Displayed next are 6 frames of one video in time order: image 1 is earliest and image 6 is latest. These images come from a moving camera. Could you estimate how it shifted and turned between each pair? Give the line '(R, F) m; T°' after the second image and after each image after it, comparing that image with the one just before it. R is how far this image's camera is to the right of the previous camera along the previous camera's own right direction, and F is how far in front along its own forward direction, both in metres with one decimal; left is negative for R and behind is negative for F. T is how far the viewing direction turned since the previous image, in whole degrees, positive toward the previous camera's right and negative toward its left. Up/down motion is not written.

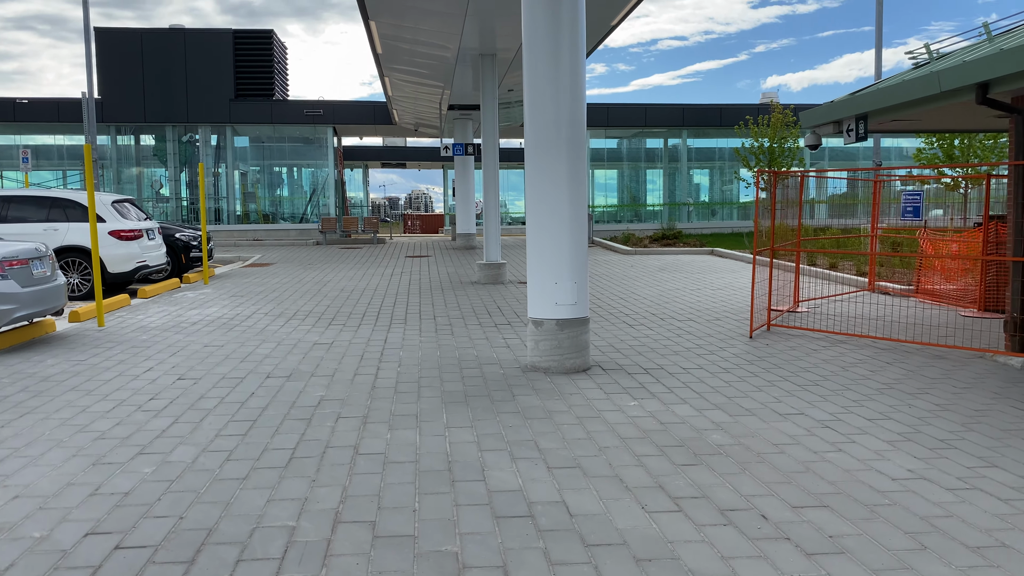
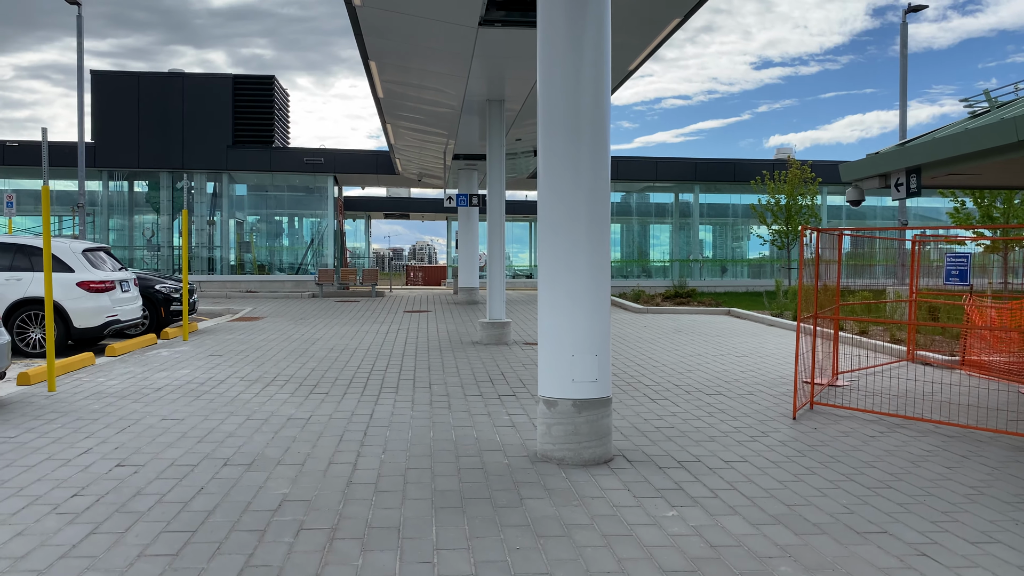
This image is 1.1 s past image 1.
(0.0, +1.1) m; 0°
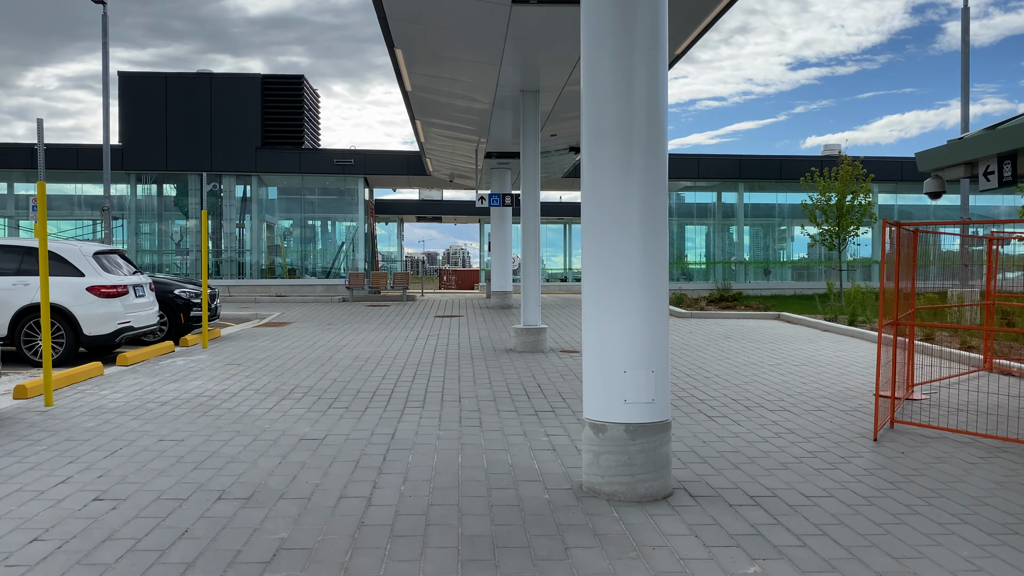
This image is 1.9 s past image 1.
(0.0, +0.9) m; -2°
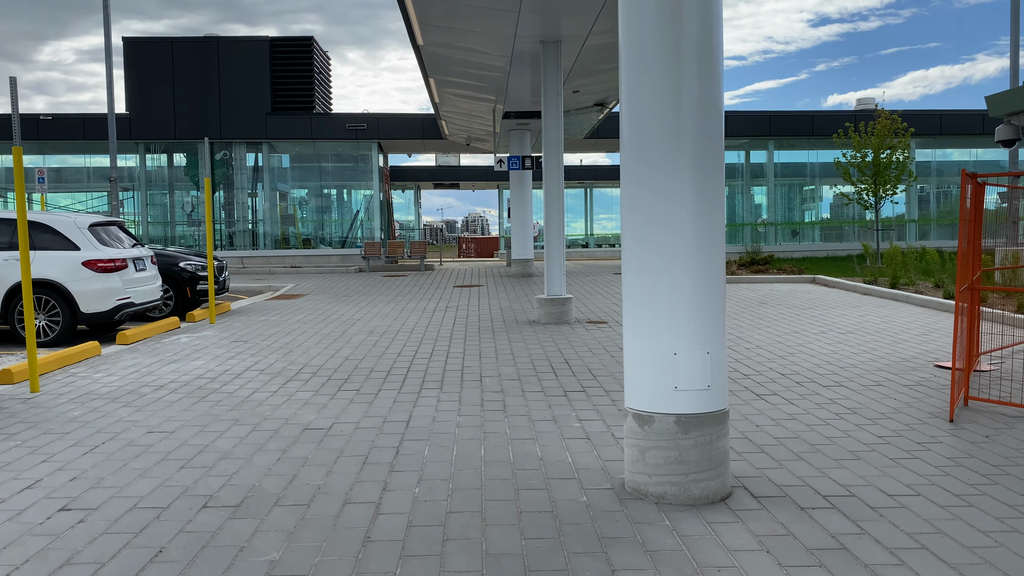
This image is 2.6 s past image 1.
(0.0, +0.8) m; -1°
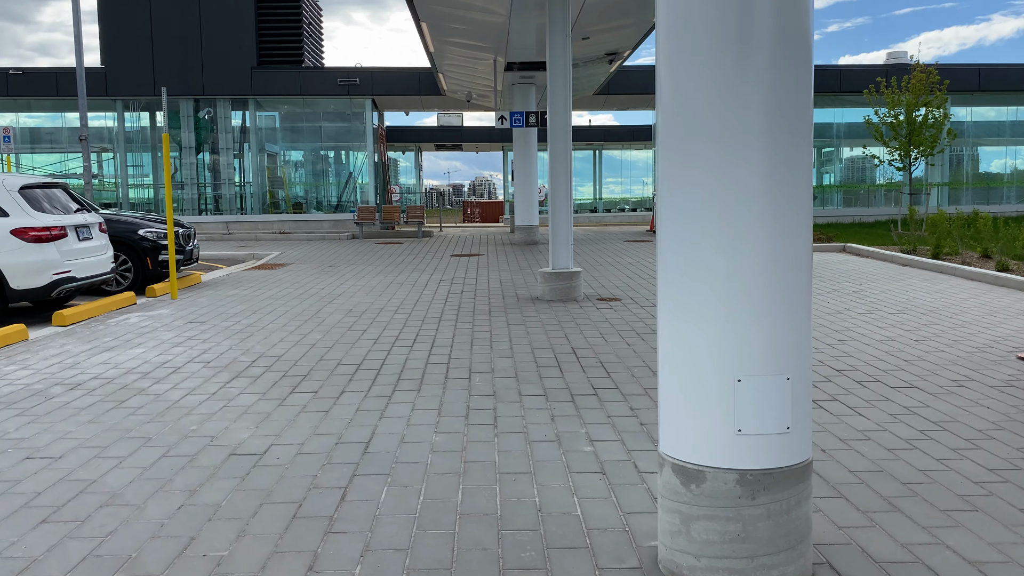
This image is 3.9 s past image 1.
(+0.1, +1.4) m; 0°
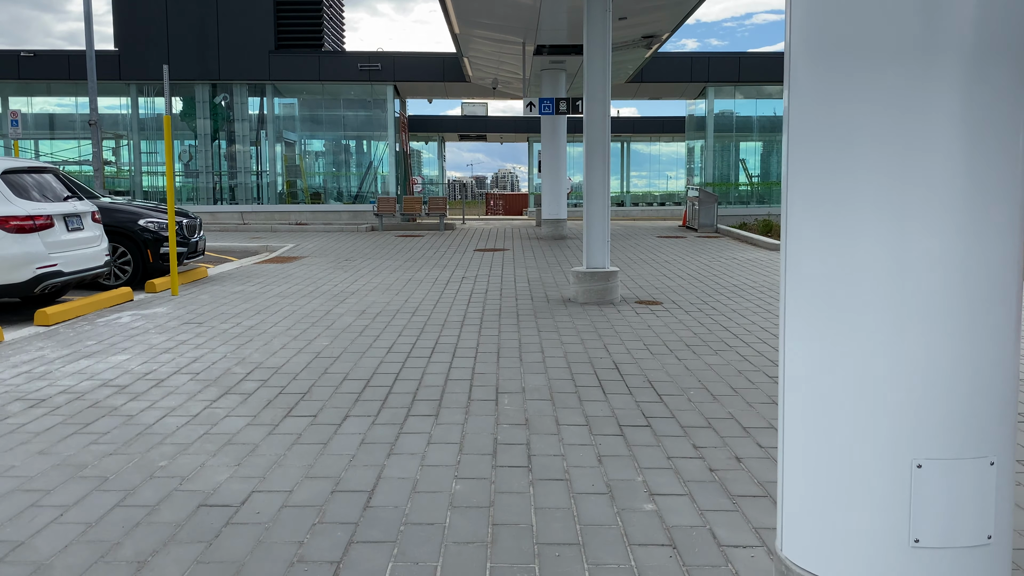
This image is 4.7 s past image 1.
(-0.1, +0.9) m; -1°
